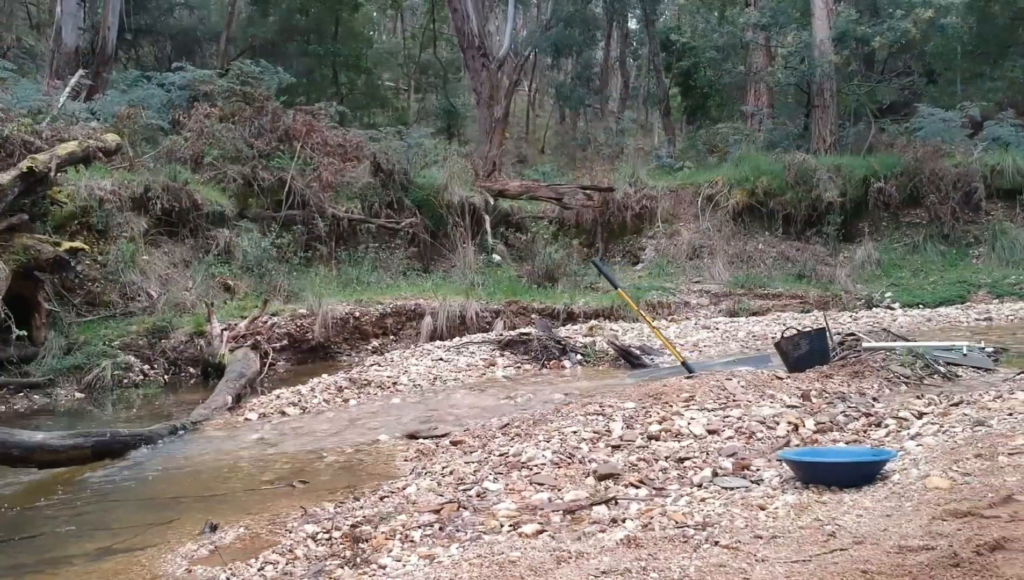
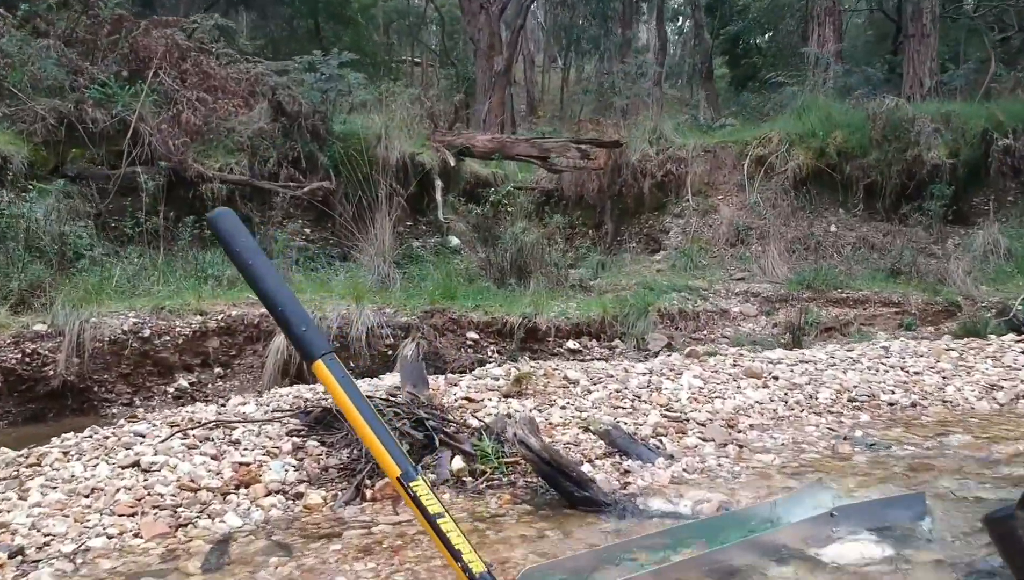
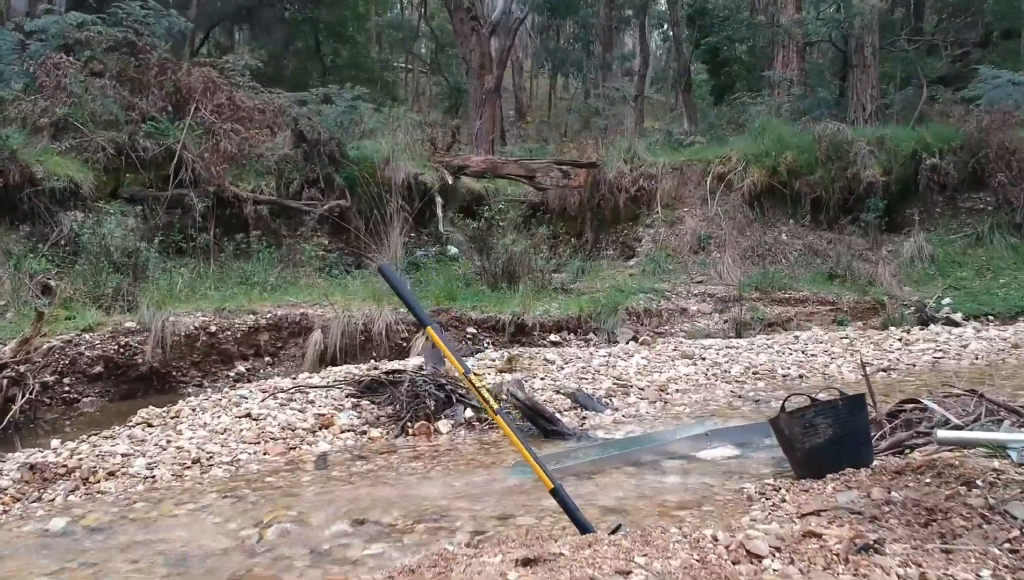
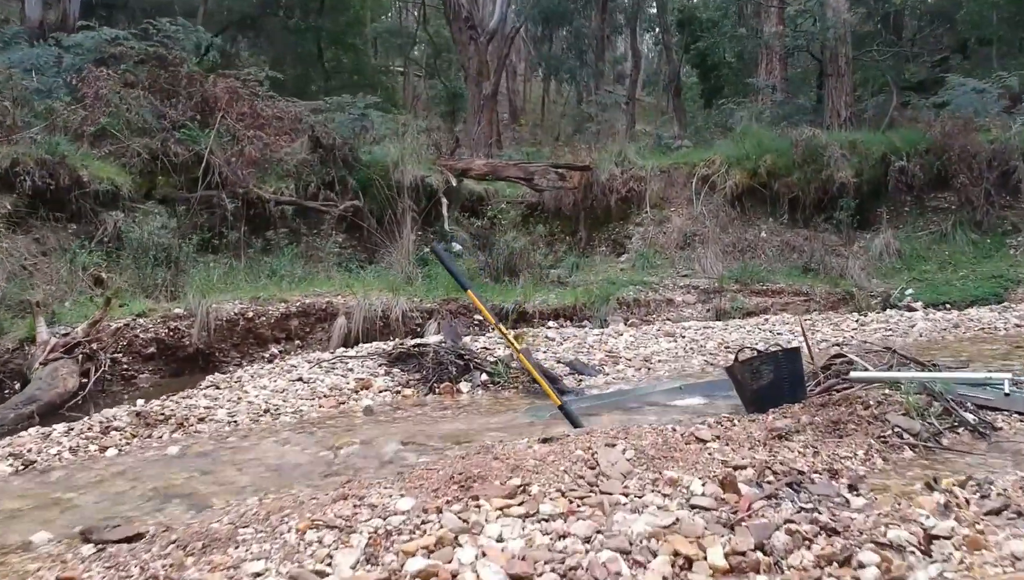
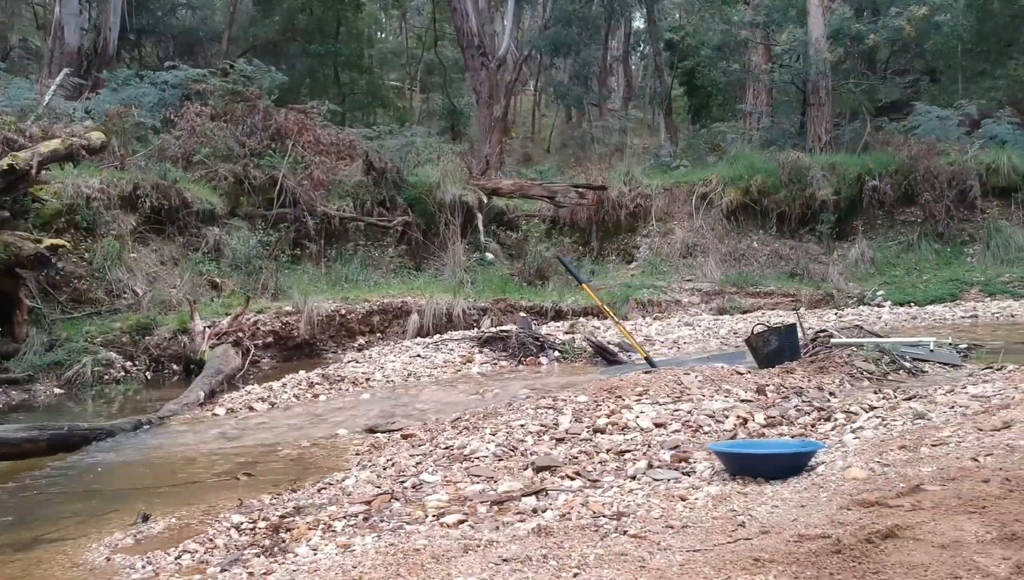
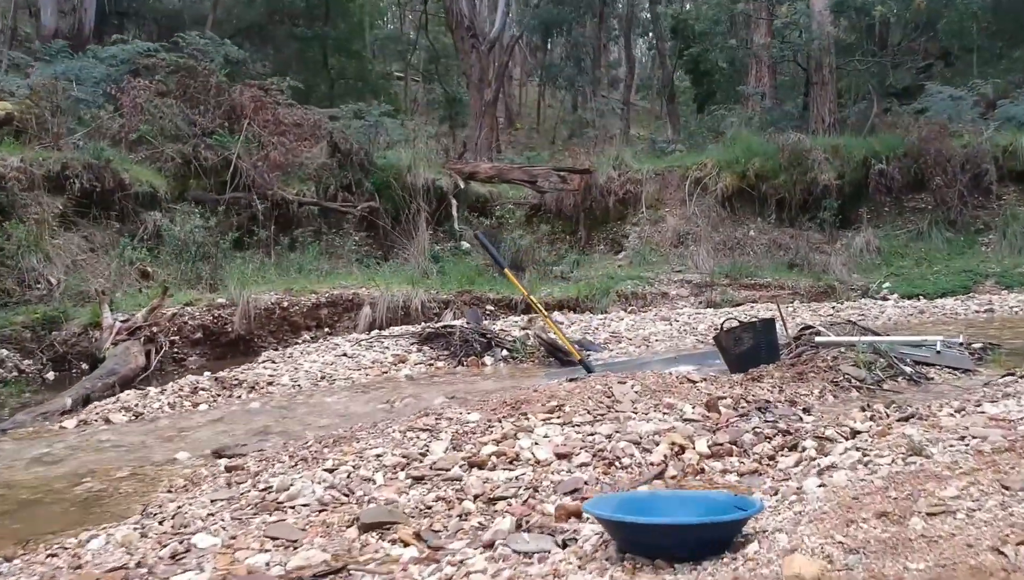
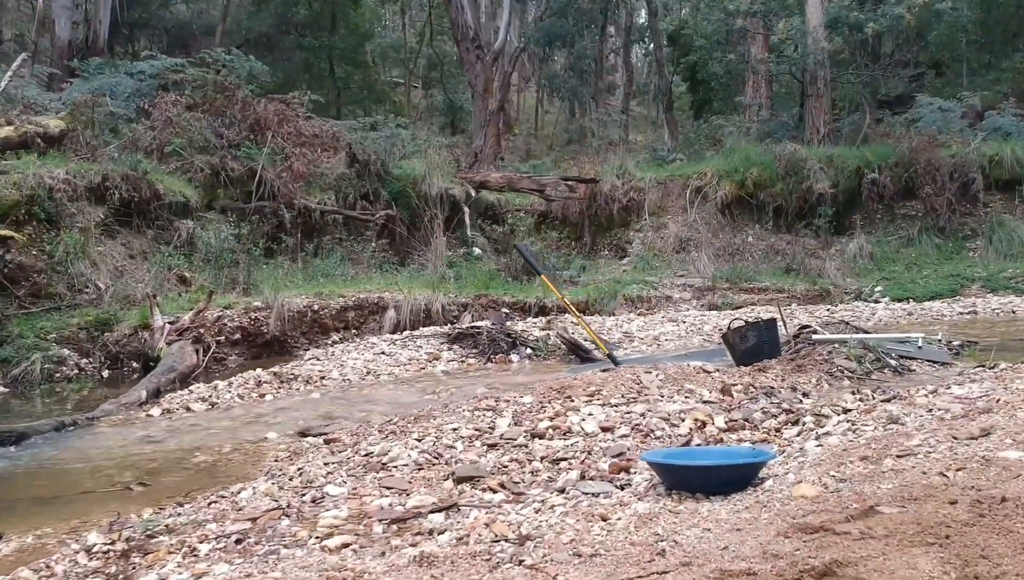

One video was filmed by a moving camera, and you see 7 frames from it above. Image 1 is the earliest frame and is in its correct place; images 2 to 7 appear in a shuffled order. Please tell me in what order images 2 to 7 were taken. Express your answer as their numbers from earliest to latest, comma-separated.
5, 7, 6, 4, 3, 2
